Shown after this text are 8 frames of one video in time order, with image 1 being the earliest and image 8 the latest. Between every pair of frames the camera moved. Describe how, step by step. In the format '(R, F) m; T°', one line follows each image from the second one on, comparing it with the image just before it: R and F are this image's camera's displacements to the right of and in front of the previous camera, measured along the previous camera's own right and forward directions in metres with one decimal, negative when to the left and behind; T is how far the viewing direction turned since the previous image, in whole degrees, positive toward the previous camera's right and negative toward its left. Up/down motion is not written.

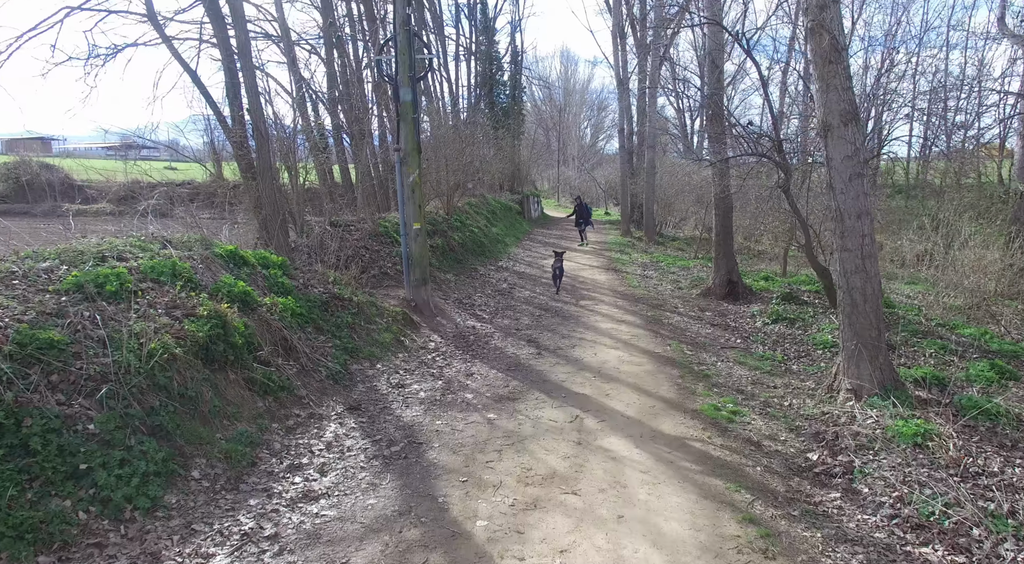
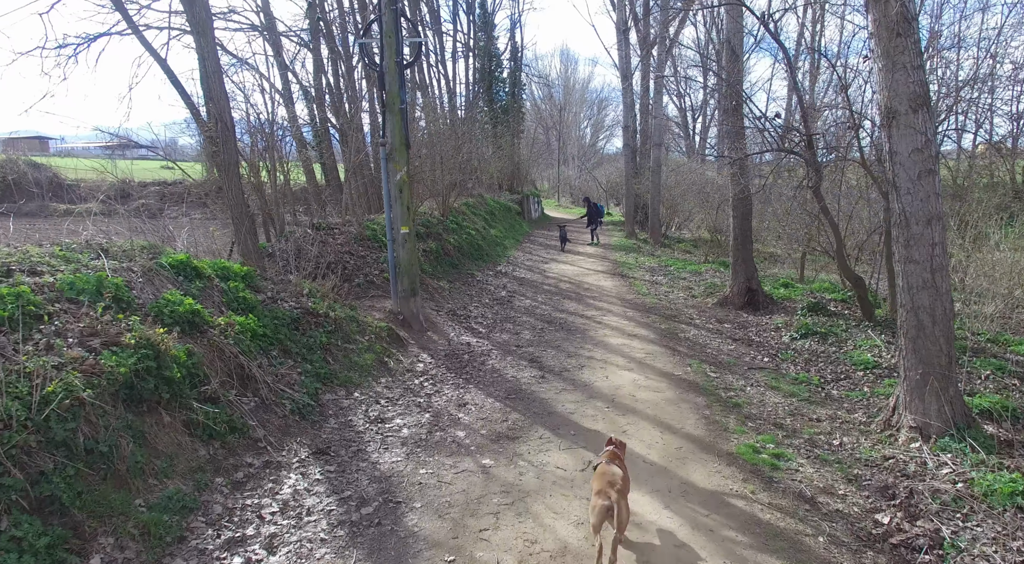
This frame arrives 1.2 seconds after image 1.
(0.0, +1.1) m; 0°
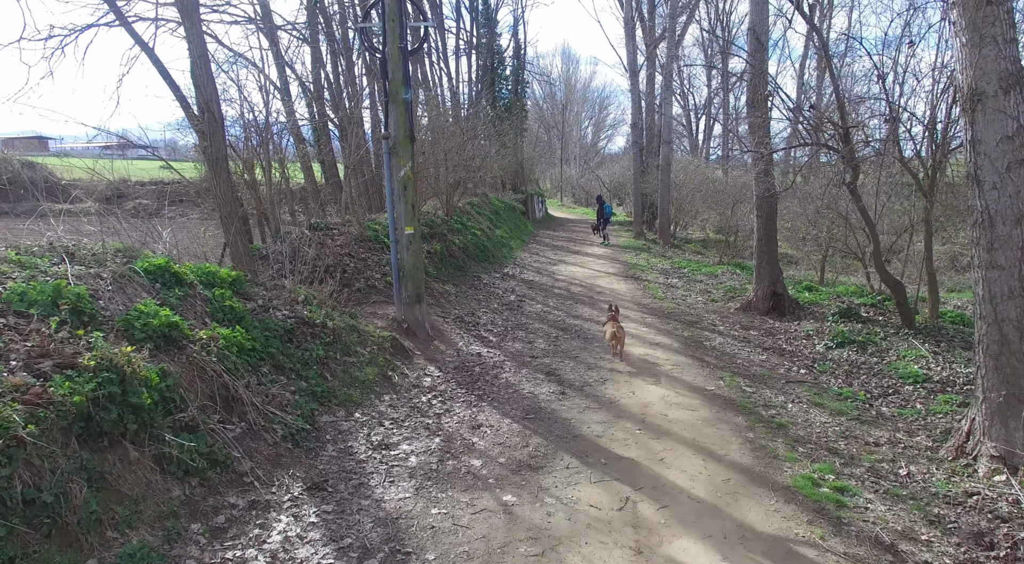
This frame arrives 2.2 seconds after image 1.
(-0.2, +0.7) m; 0°
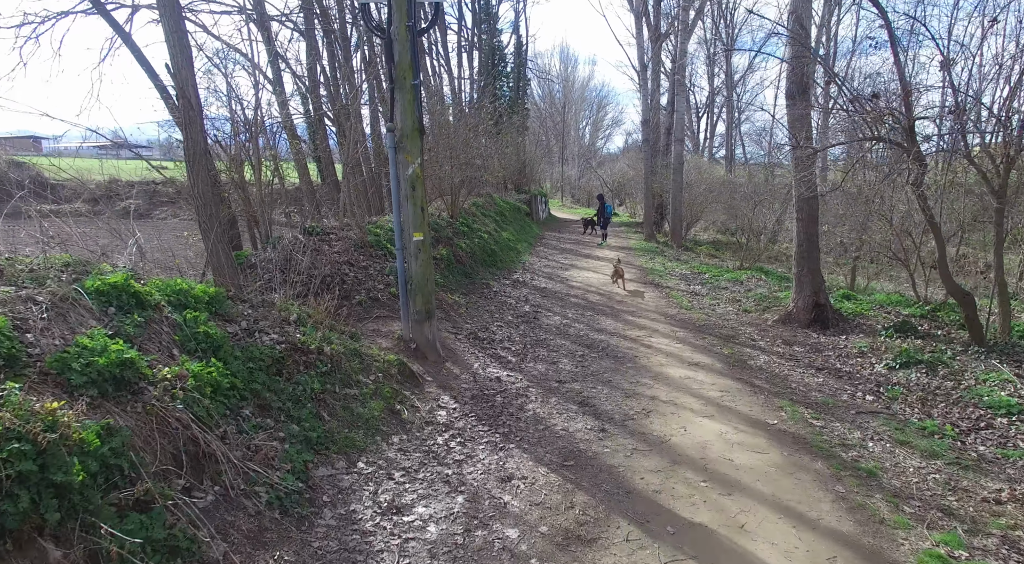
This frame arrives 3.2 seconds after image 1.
(-0.3, +1.1) m; 0°
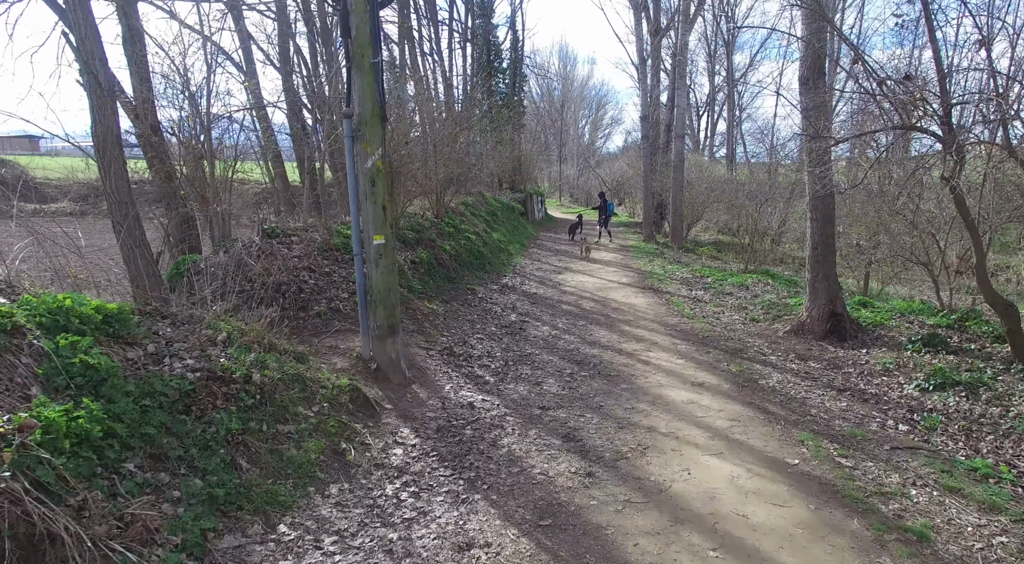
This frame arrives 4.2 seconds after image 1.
(+0.2, +1.0) m; 0°
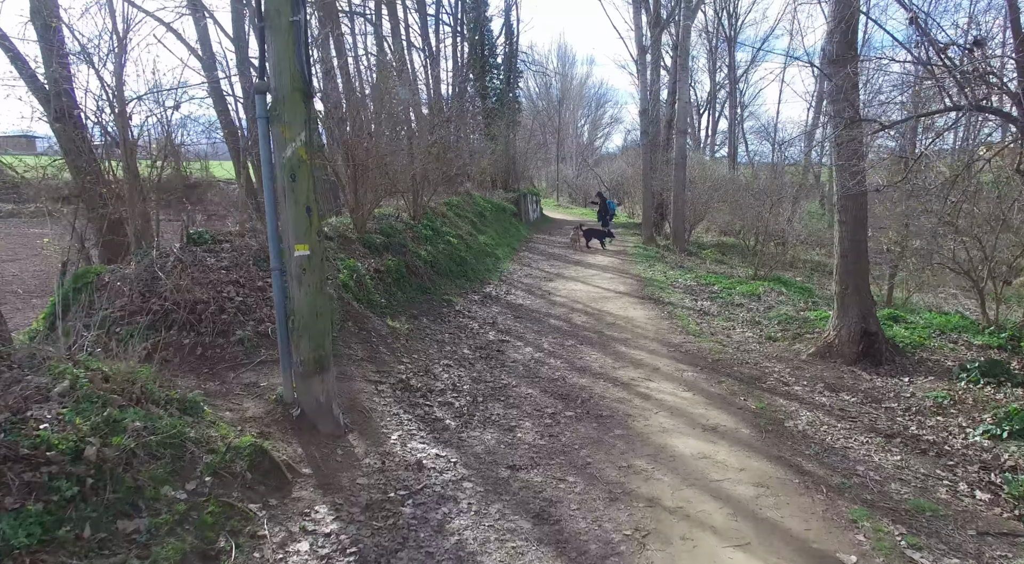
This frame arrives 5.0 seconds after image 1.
(+0.3, +1.4) m; 0°
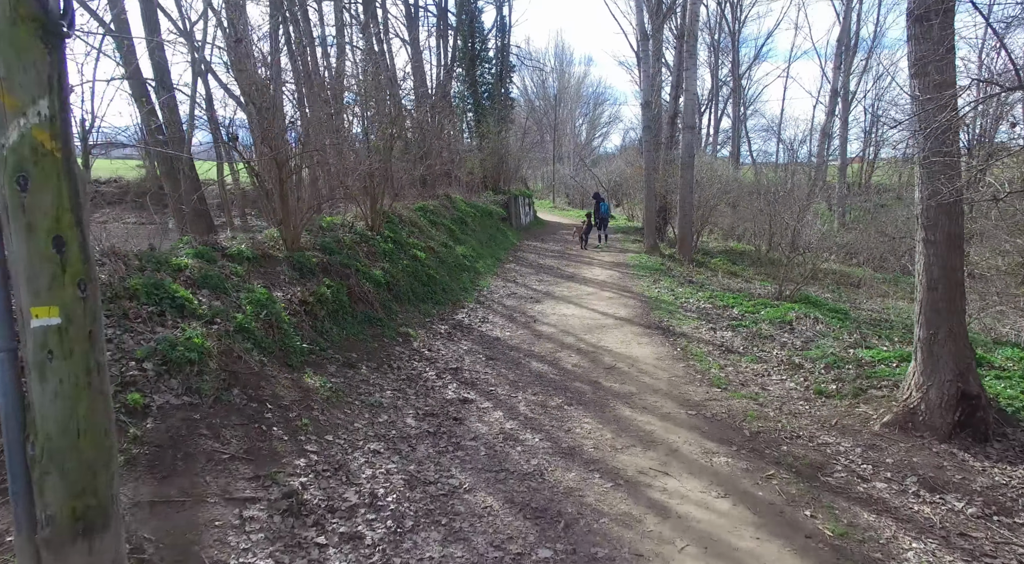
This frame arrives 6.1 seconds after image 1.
(+0.4, +2.2) m; 0°
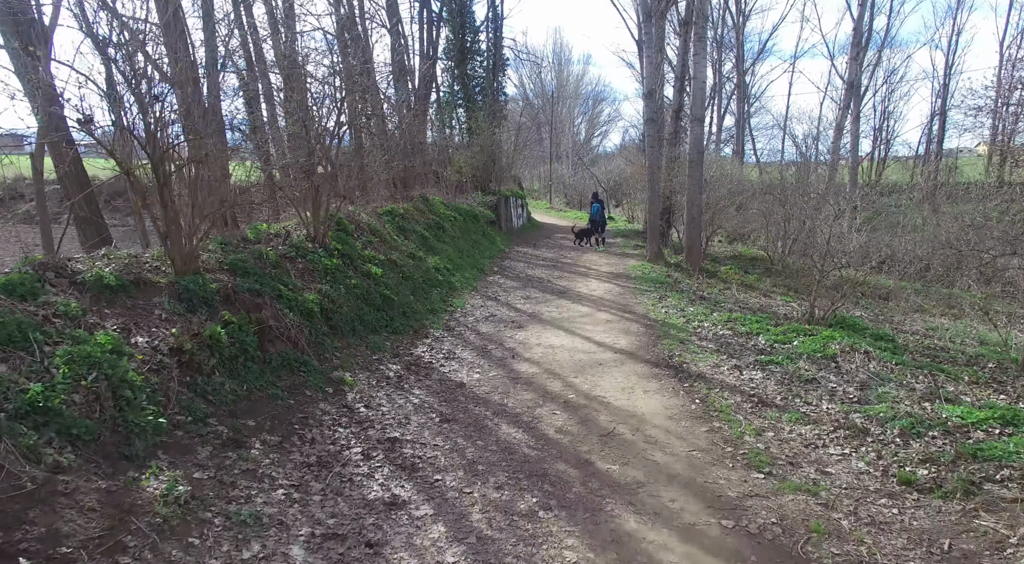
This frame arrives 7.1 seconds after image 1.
(+0.4, +2.1) m; 0°
